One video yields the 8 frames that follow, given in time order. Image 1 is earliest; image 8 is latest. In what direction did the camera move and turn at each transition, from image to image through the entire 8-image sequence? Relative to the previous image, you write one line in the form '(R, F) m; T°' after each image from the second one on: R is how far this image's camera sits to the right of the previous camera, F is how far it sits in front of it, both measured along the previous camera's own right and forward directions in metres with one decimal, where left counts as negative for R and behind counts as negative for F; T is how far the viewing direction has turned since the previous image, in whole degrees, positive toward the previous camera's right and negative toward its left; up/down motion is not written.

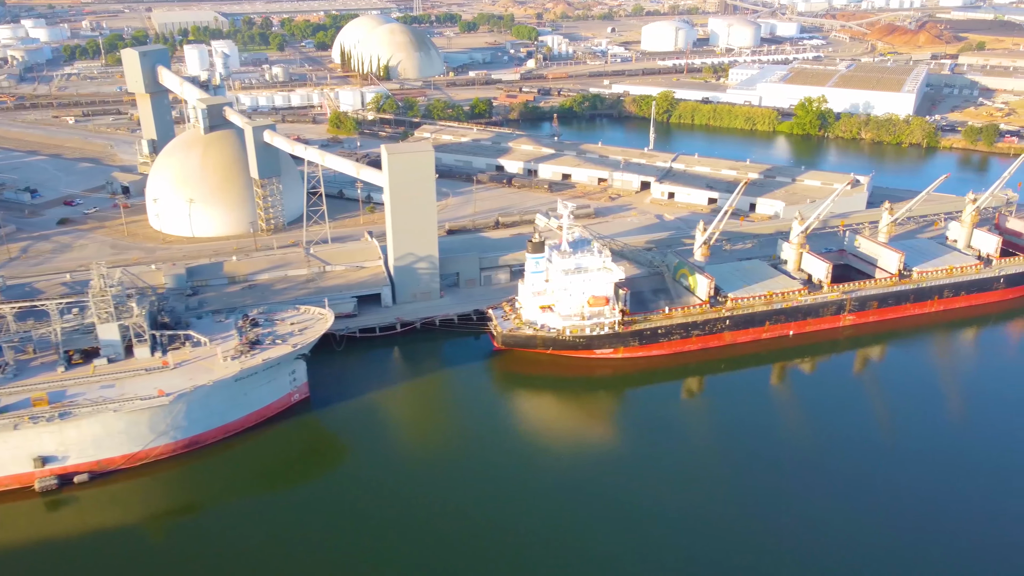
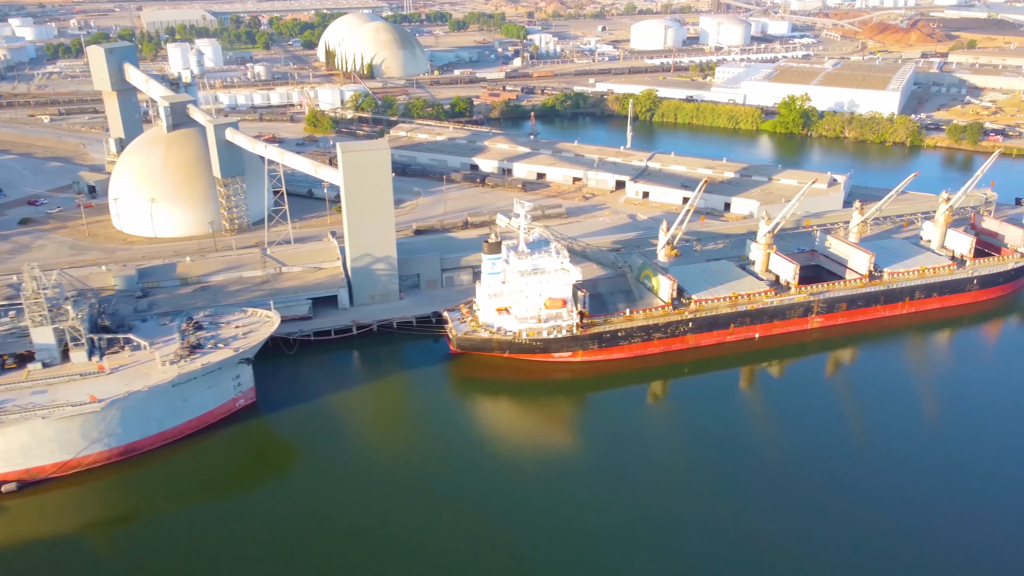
(+1.1, +0.5) m; 0°
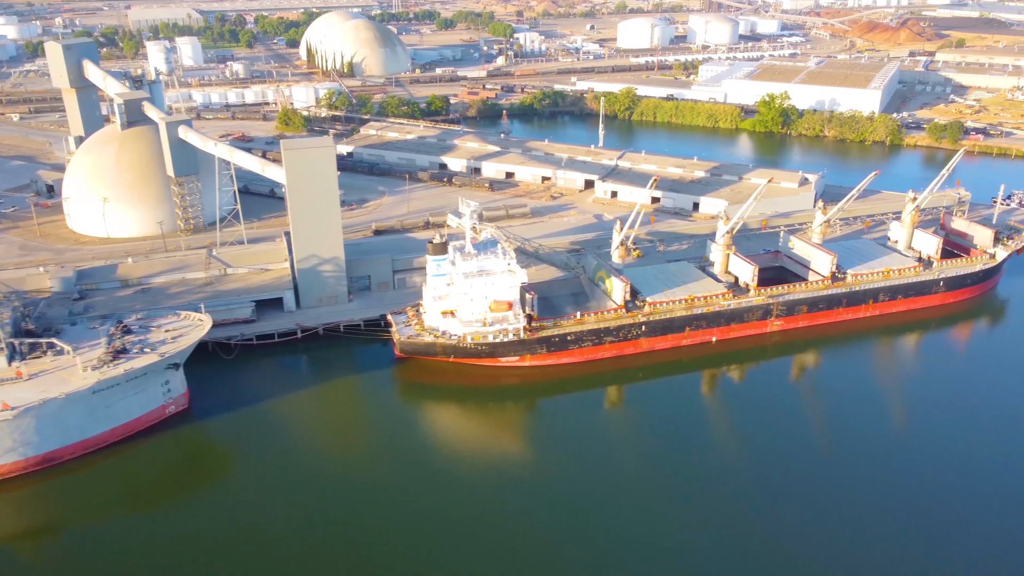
(+1.3, +0.6) m; 0°
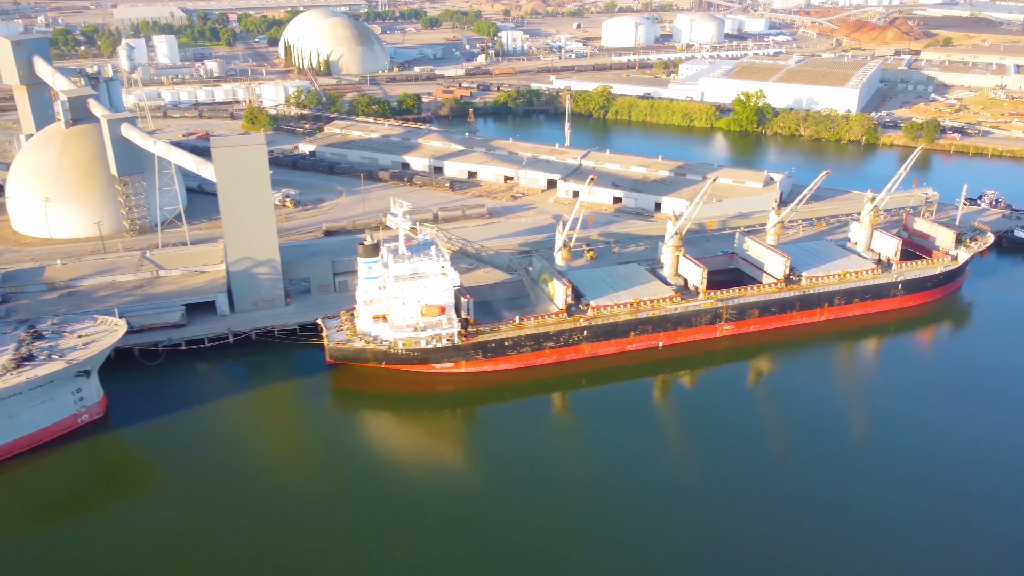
(+1.5, +0.7) m; 0°
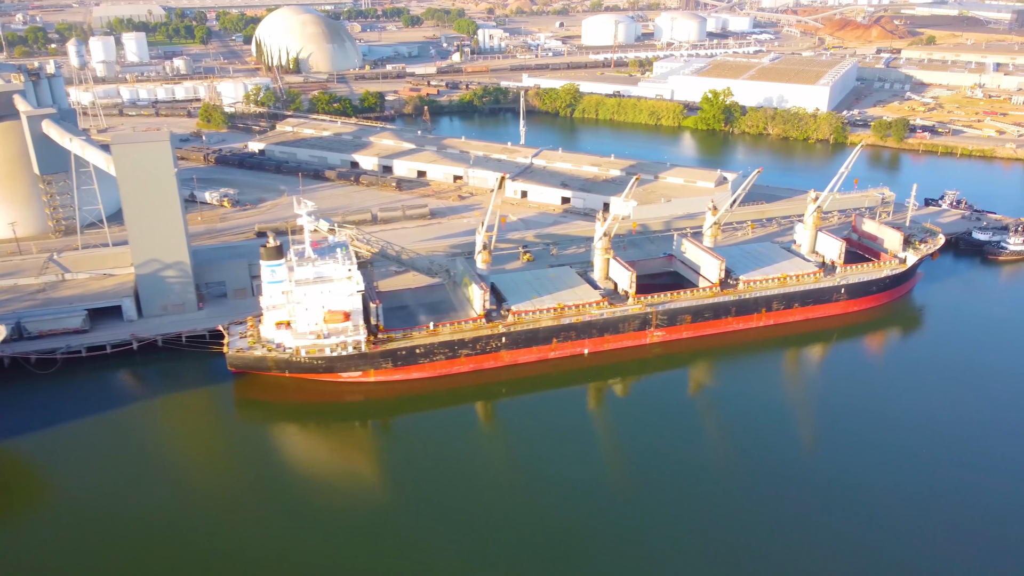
(+1.9, +0.9) m; 0°
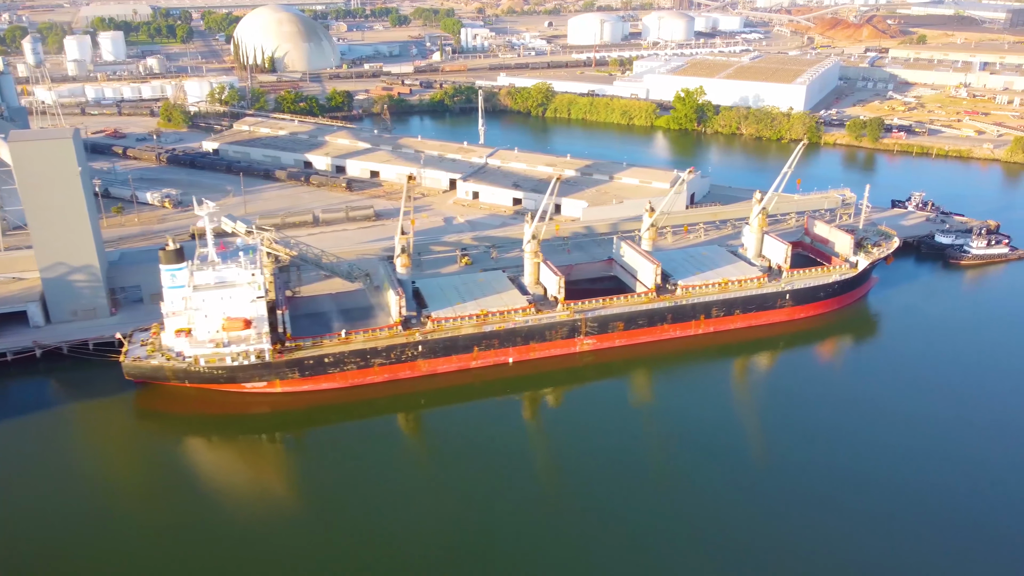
(+1.9, +0.9) m; 0°
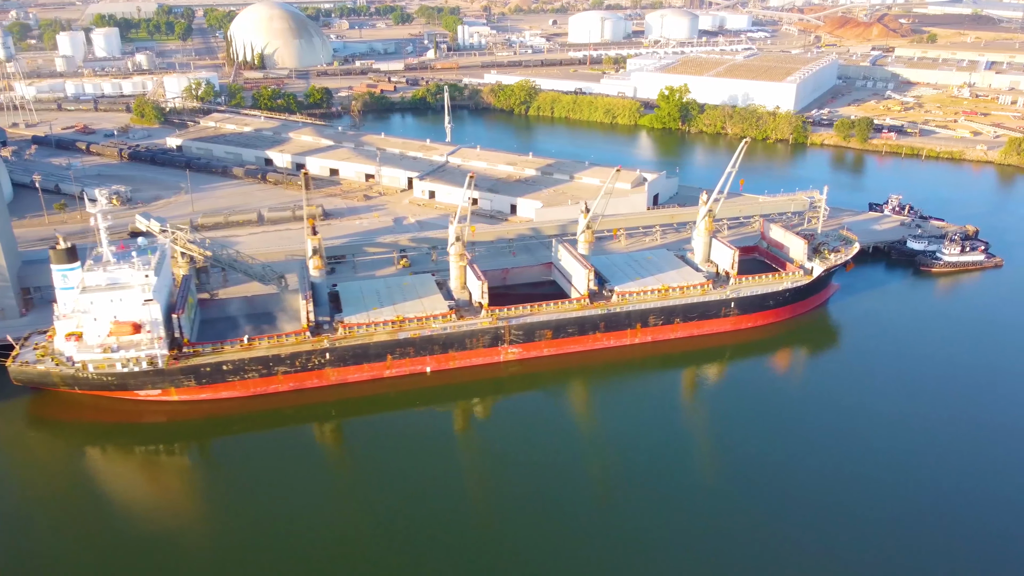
(+2.2, +1.1) m; -1°
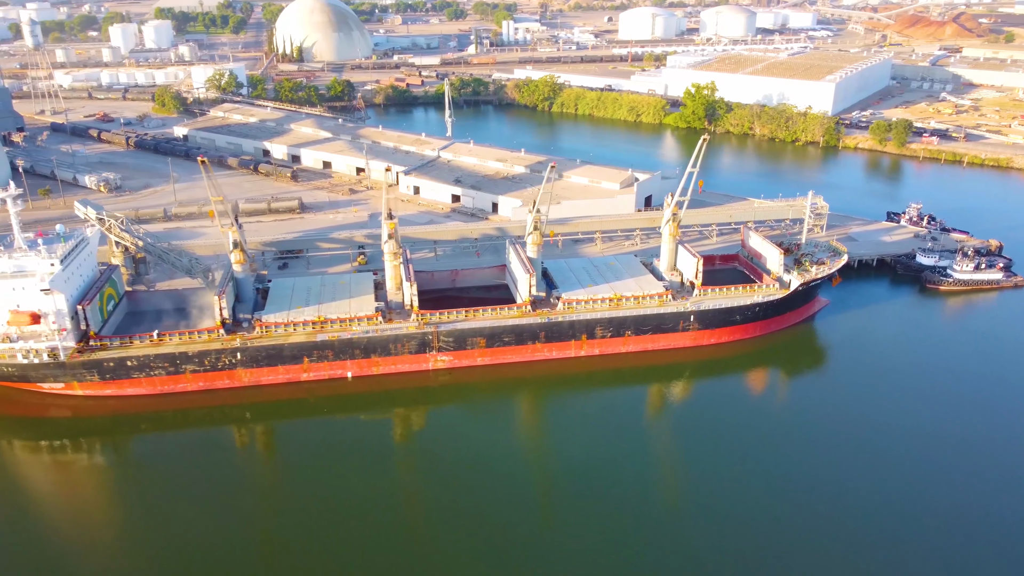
(+2.8, +1.4) m; -5°
